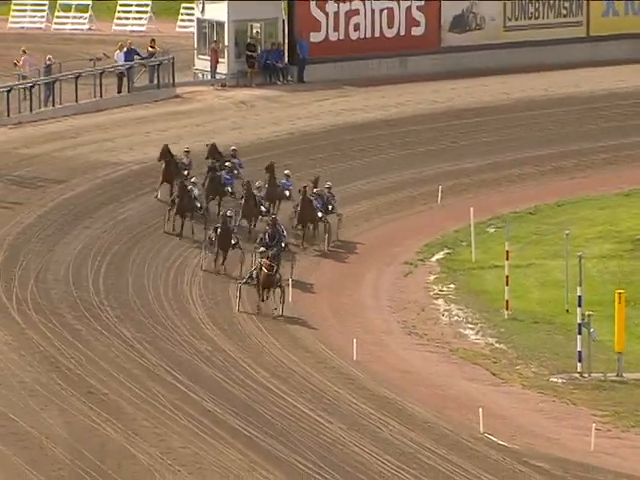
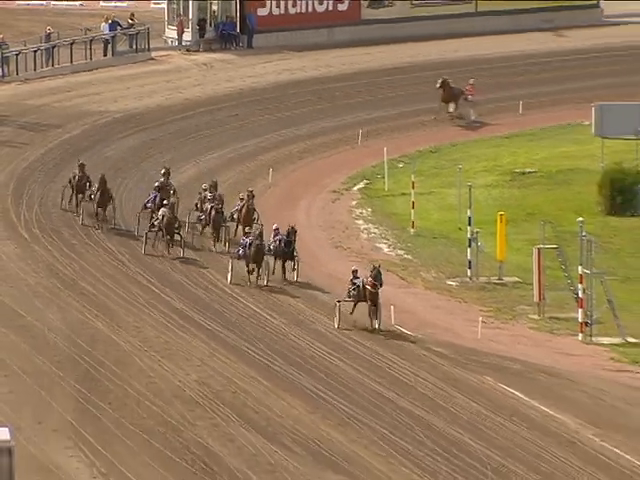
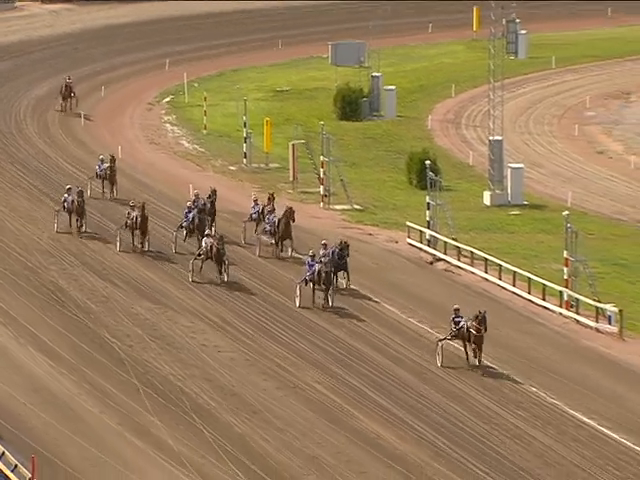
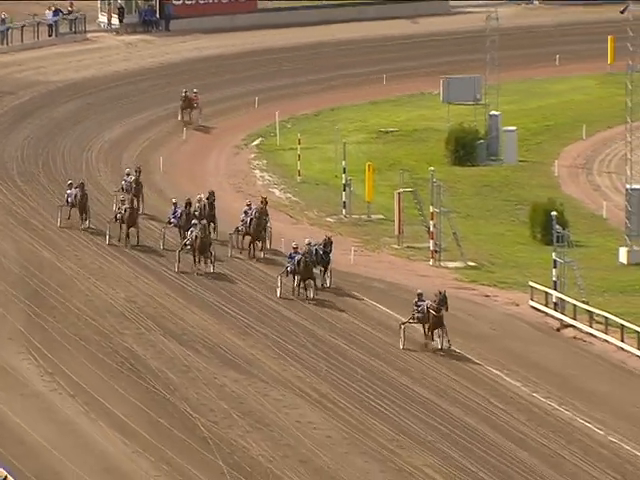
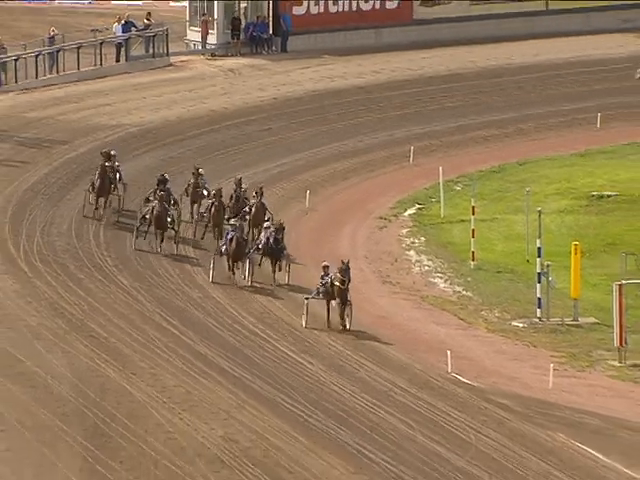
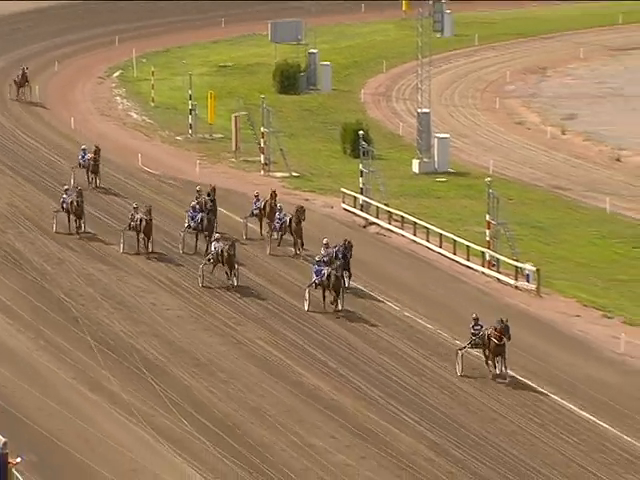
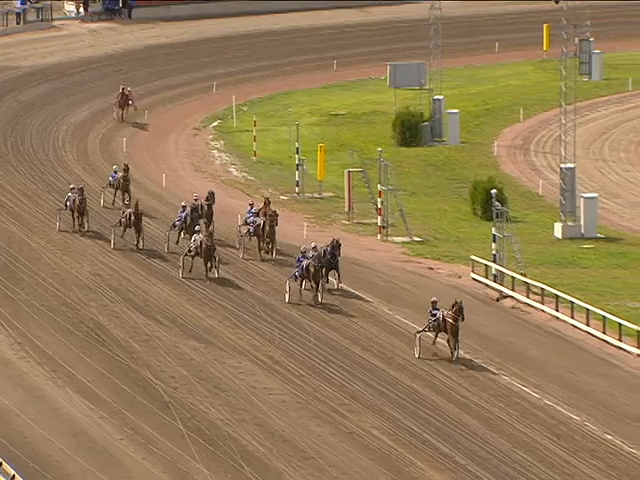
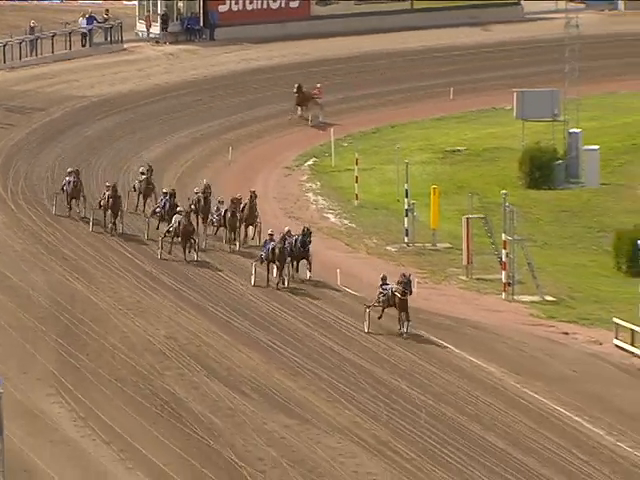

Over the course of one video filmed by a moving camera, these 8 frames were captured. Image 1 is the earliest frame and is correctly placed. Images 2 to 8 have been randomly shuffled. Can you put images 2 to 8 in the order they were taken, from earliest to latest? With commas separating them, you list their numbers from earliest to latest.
5, 2, 8, 4, 7, 3, 6
